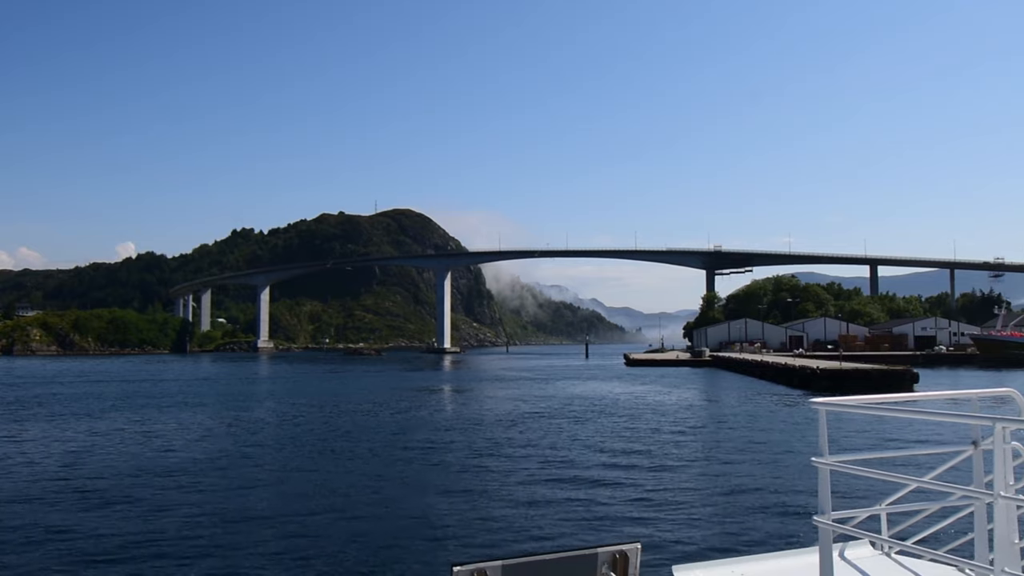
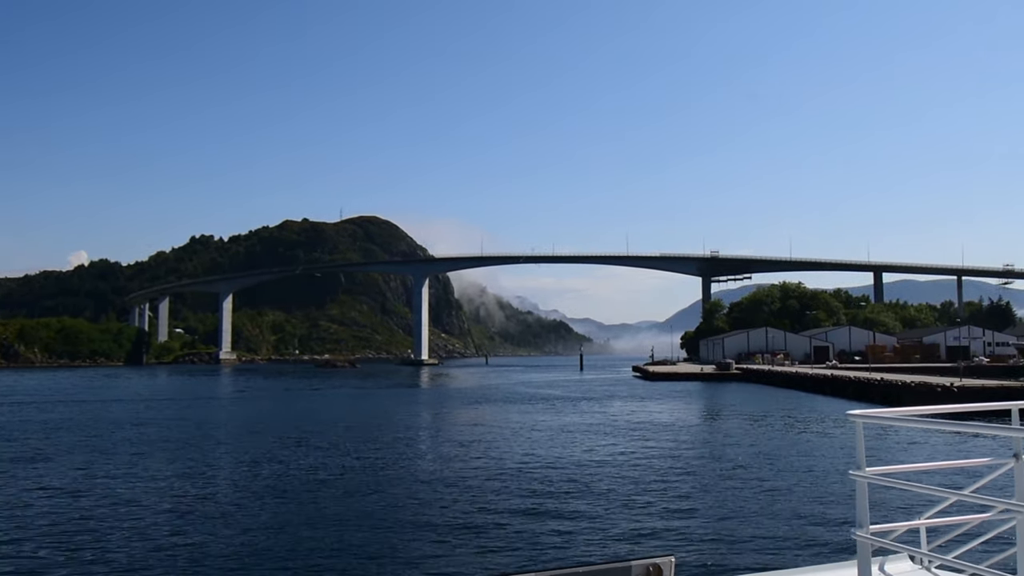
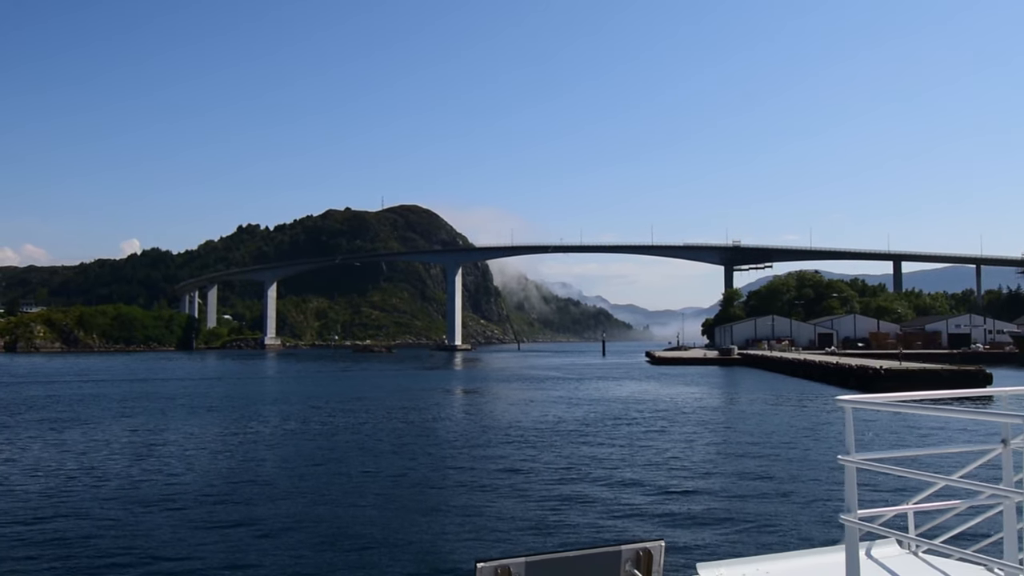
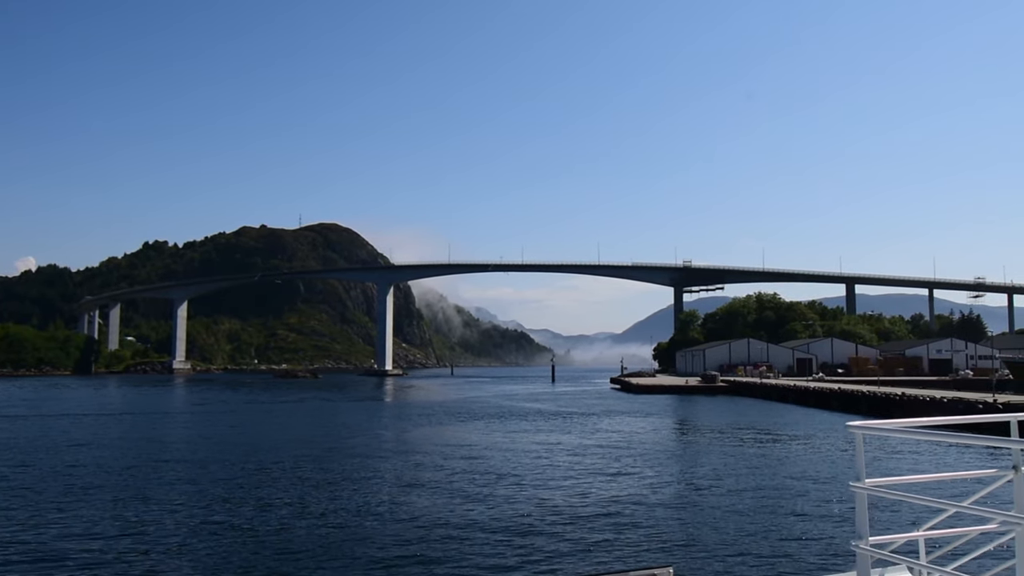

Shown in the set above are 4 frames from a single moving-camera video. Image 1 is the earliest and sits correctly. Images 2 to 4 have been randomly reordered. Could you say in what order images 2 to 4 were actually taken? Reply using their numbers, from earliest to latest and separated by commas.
3, 2, 4
